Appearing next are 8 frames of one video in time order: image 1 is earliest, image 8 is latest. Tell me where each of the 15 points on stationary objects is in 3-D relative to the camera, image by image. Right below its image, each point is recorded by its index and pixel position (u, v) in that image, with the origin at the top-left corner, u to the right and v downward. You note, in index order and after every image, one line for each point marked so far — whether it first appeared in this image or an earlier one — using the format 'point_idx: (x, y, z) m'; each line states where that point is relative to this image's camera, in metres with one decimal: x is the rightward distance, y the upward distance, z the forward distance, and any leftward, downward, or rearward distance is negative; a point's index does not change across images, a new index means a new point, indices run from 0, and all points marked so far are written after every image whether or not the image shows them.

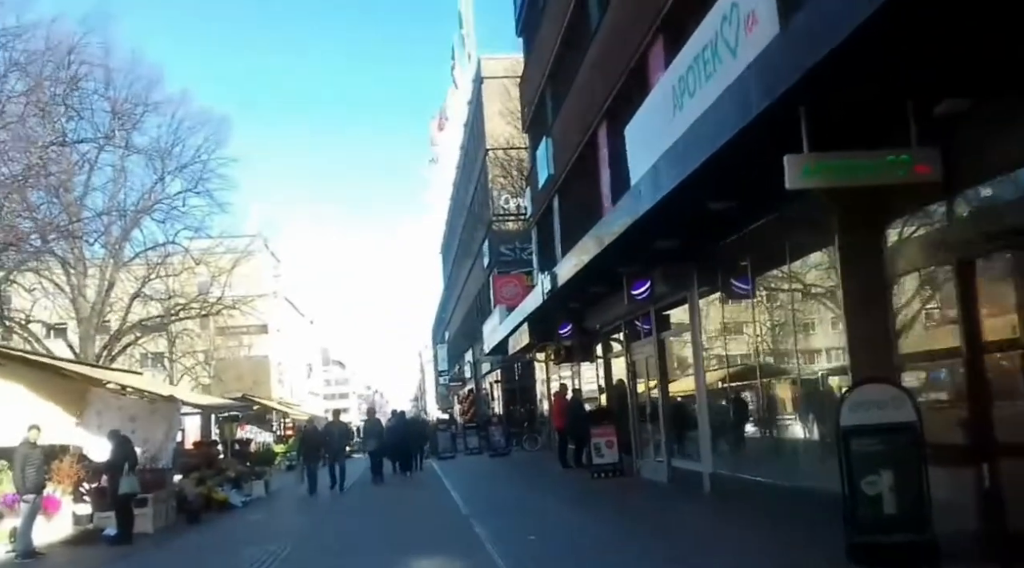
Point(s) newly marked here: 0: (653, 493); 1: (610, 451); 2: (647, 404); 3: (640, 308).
0: (+2.1, -3.1, +15.7) m
1: (+1.8, -3.0, +19.4) m
2: (+2.3, -2.0, +17.9) m
3: (+2.2, -0.4, +17.4) m
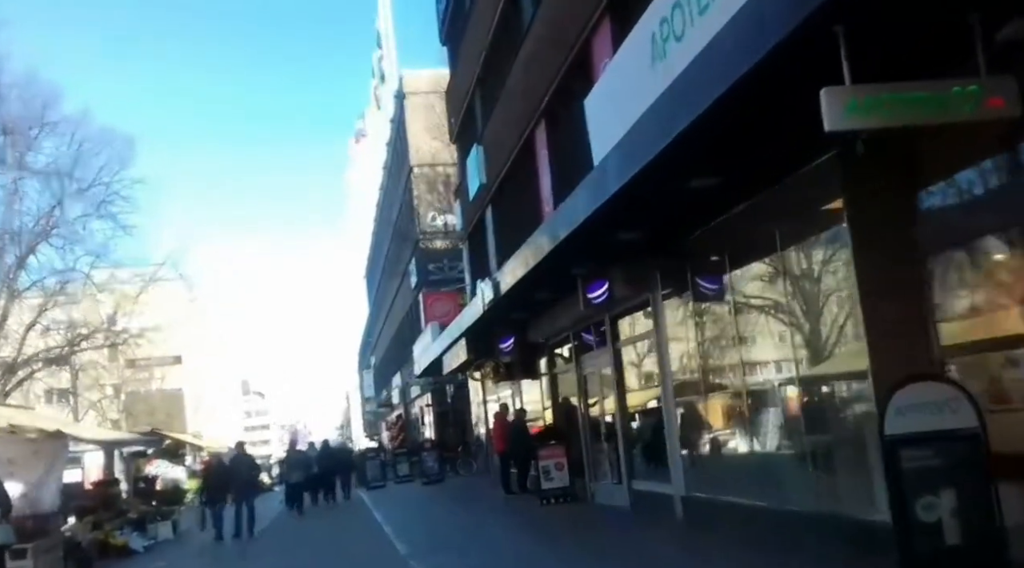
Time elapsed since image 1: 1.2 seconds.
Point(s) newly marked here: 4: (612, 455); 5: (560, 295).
0: (+1.3, -3.1, +13.9) m
1: (+0.8, -3.2, +17.6) m
2: (+1.4, -2.0, +16.1) m
3: (+1.2, -0.5, +15.7) m
4: (+1.5, -2.5, +15.4) m
5: (+0.8, -0.1, +15.8) m
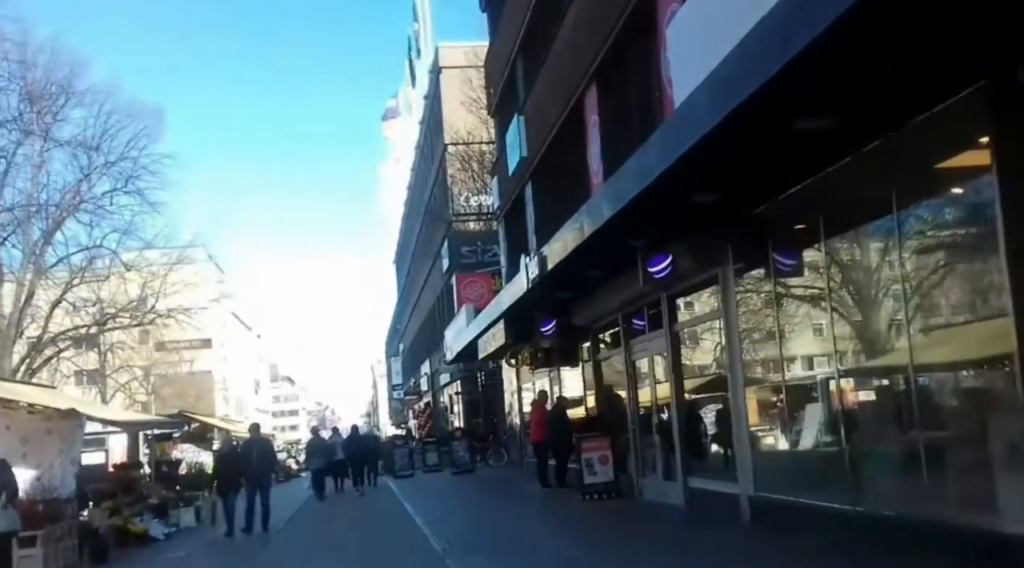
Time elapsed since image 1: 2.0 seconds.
0: (+1.9, -2.9, +12.7) m
1: (+1.4, -2.8, +16.4) m
2: (+2.0, -1.7, +14.9) m
3: (+1.9, -0.2, +14.5) m
4: (+2.1, -2.2, +14.2) m
5: (+1.4, +0.2, +14.6) m
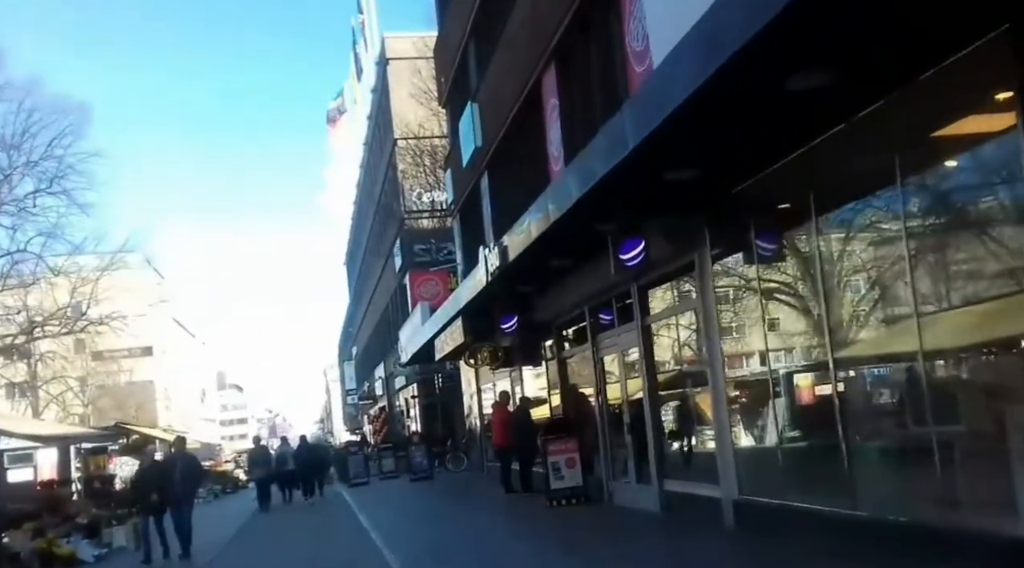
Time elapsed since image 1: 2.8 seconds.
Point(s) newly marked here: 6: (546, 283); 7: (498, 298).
0: (+1.4, -2.7, +11.7) m
1: (+0.9, -2.7, +15.4) m
2: (+1.5, -1.6, +13.9) m
3: (+1.3, -0.1, +13.5) m
4: (+1.6, -2.1, +13.2) m
5: (+0.9, +0.3, +13.5) m
6: (+0.5, 0.0, +15.9) m
7: (-0.2, -0.2, +17.1) m
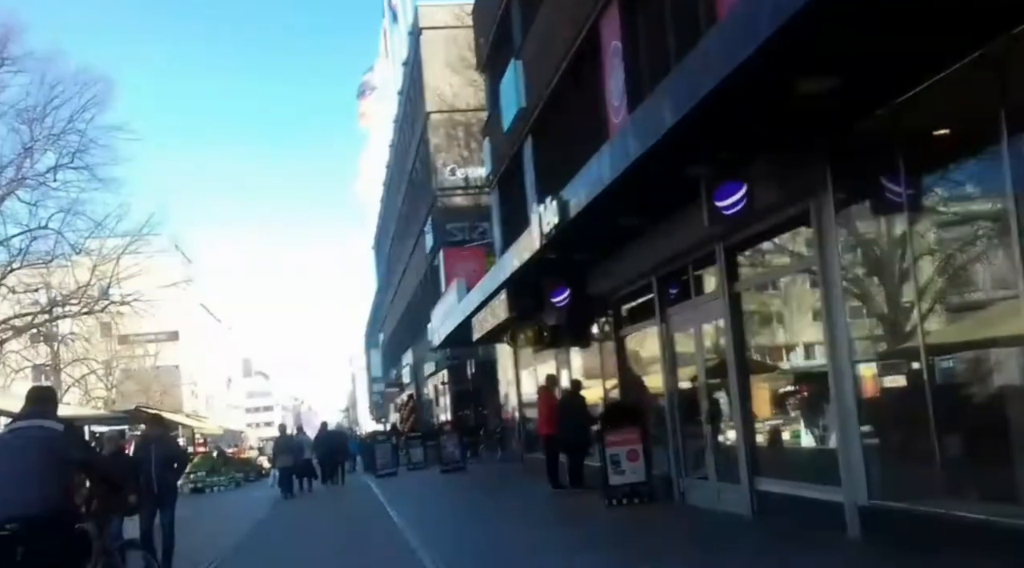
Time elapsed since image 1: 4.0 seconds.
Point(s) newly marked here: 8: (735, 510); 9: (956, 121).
0: (+2.0, -2.3, +9.8) m
1: (+1.5, -2.3, +13.5) m
2: (+2.1, -1.2, +12.0) m
3: (+2.0, +0.3, +11.6) m
4: (+2.3, -1.7, +11.3) m
5: (+1.6, +0.7, +11.6) m
6: (+1.2, +0.4, +14.0) m
7: (+0.5, +0.2, +15.3) m
8: (+2.3, -2.3, +10.9) m
9: (+3.0, +1.1, +7.1) m
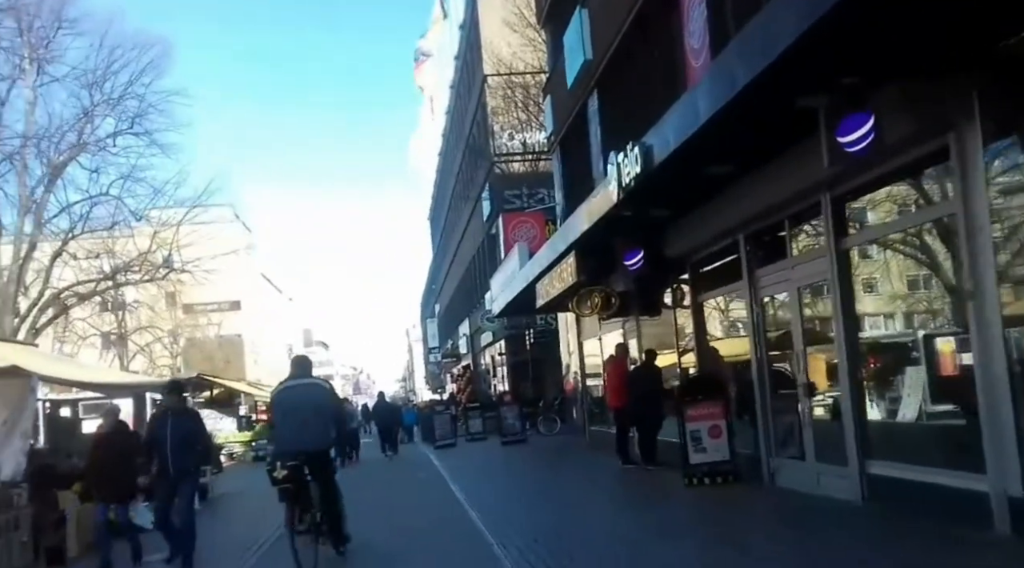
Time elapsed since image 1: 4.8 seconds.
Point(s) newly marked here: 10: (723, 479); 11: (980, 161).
0: (+2.7, -2.0, +8.6) m
1: (+2.4, -1.8, +12.3) m
2: (+2.9, -0.8, +10.7) m
3: (+2.7, +0.8, +10.3) m
4: (+3.0, -1.3, +10.0) m
5: (+2.3, +1.1, +10.3) m
6: (+2.1, +0.9, +12.7) m
7: (+1.4, +0.7, +14.0) m
8: (+3.0, -1.9, +9.7) m
9: (+3.4, +1.4, +5.7) m
10: (+2.4, -2.2, +12.2) m
11: (+3.1, +0.8, +7.2) m
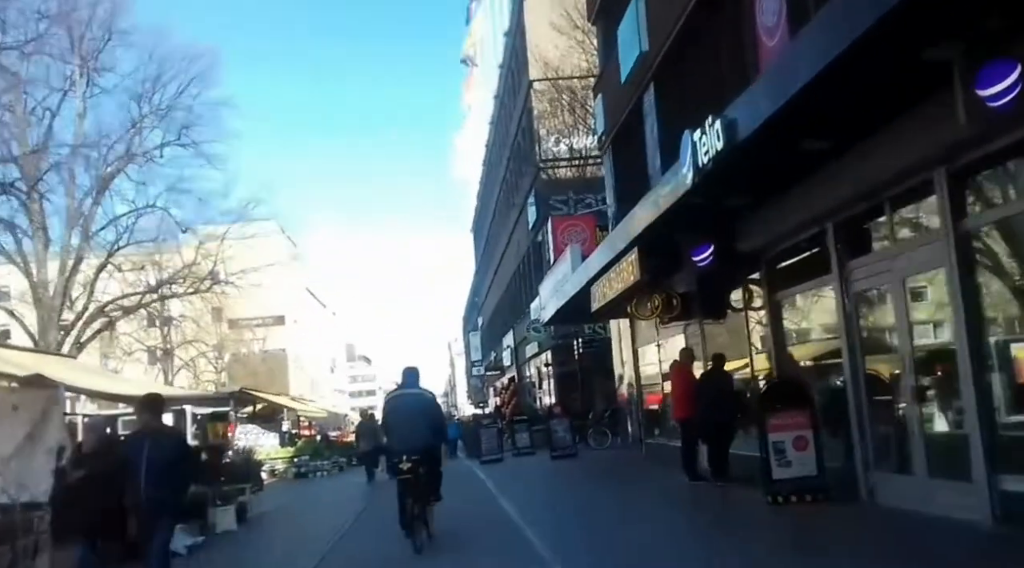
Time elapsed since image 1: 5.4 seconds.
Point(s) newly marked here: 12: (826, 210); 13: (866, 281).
0: (+3.2, -1.9, +7.3) m
1: (+3.0, -1.8, +11.0) m
2: (+3.5, -0.7, +9.5) m
3: (+3.3, +0.8, +9.0) m
4: (+3.5, -1.2, +8.8) m
5: (+2.8, +1.2, +9.1) m
6: (+2.7, +0.9, +11.5) m
7: (+2.1, +0.7, +12.9) m
8: (+3.5, -1.8, +8.4) m
9: (+3.8, +1.5, +4.5) m
10: (+3.1, -2.2, +11.0) m
11: (+3.6, +0.9, +5.9) m
12: (+3.0, +0.7, +10.5) m
13: (+3.4, 0.0, +10.1) m
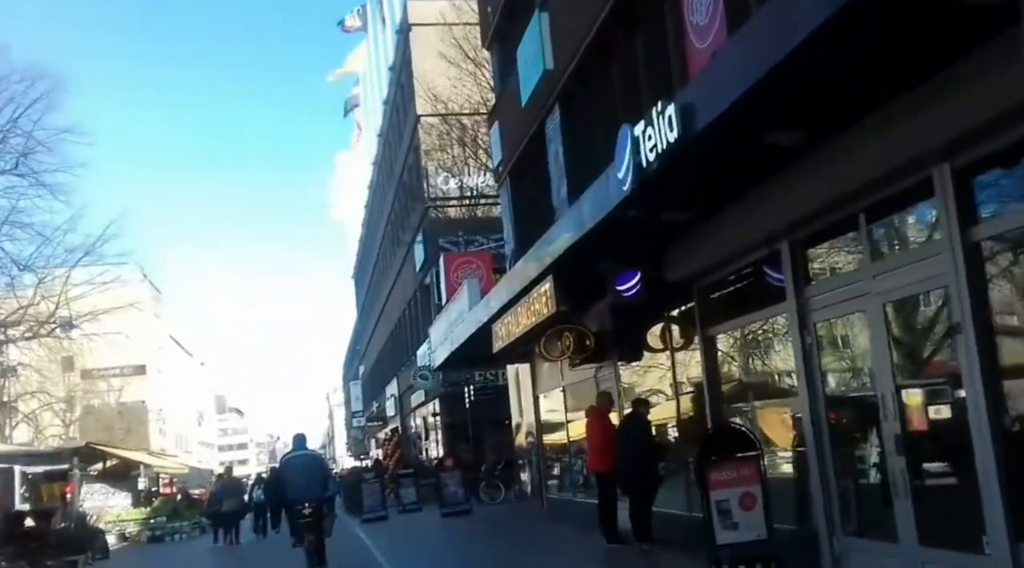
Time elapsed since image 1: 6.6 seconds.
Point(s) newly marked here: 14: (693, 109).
0: (+2.7, -2.0, +5.8) m
1: (+2.1, -2.1, +9.4) m
2: (+2.7, -0.9, +8.0) m
3: (+2.6, +0.6, +7.6) m
4: (+2.9, -1.4, +7.3) m
5: (+2.2, +1.0, +7.6) m
6: (+1.8, +0.6, +10.0) m
7: (+1.0, +0.4, +11.2) m
8: (+2.9, -2.0, +6.8) m
9: (+3.7, +1.5, +3.2) m
10: (+2.2, -2.5, +9.3) m
11: (+3.2, +0.9, +4.5) m
12: (+2.2, +0.4, +9.0) m
13: (+2.6, -0.2, +8.6) m
14: (+1.2, +1.2, +7.2) m
